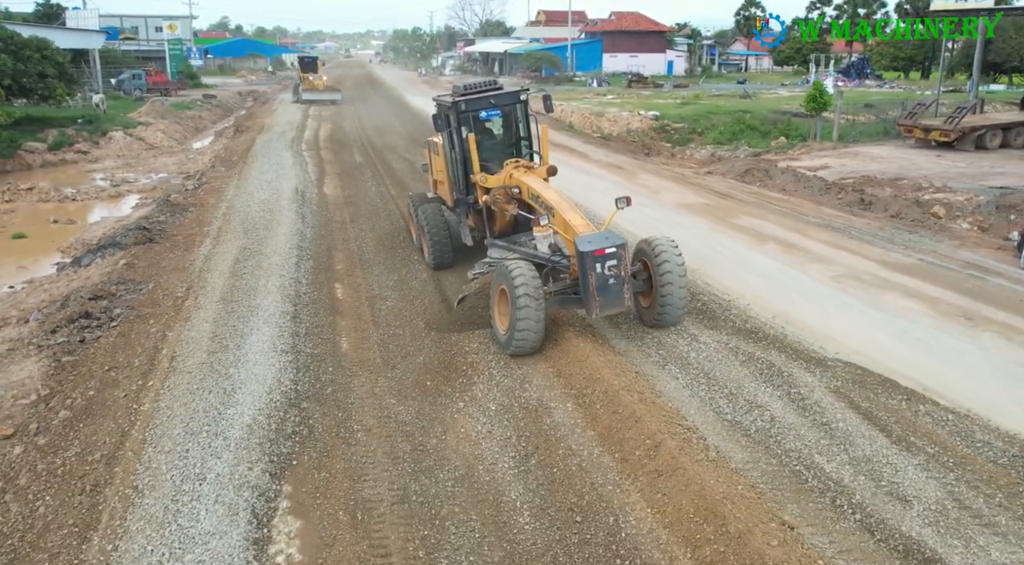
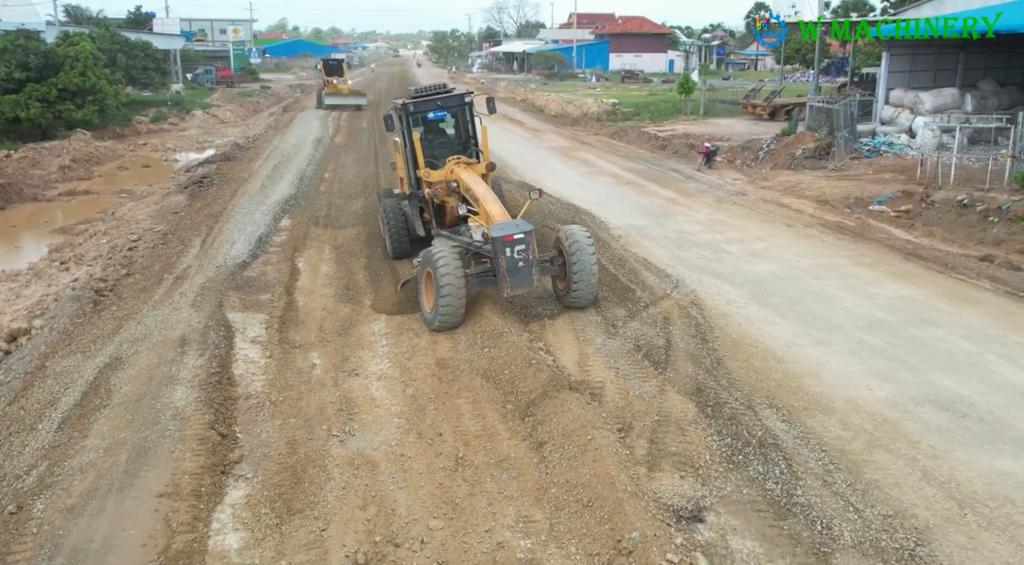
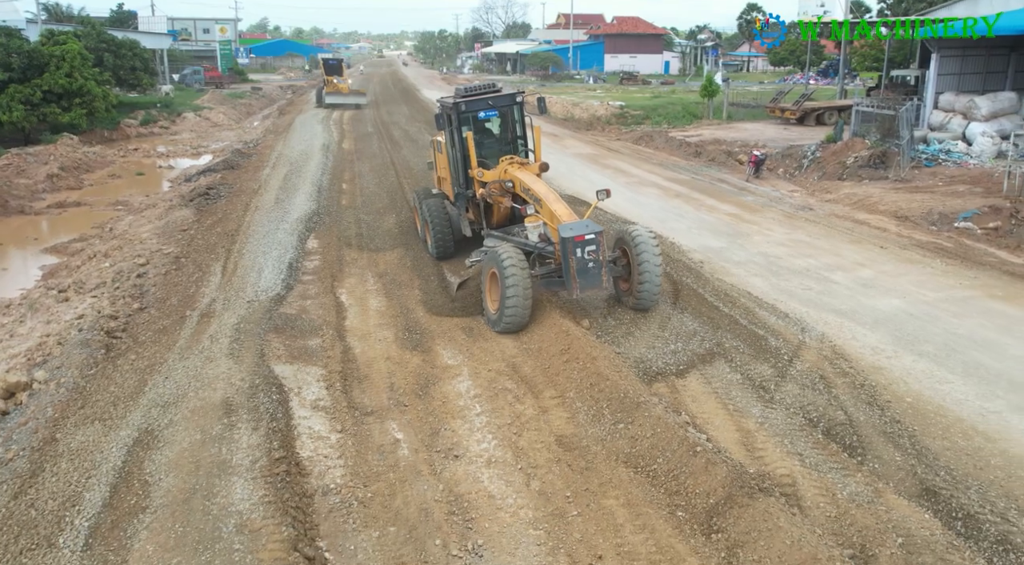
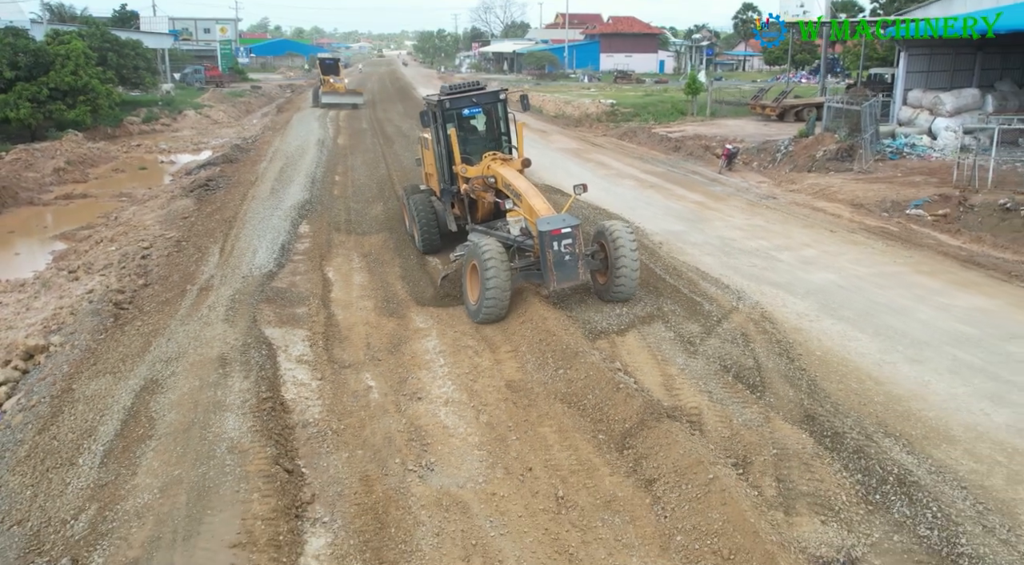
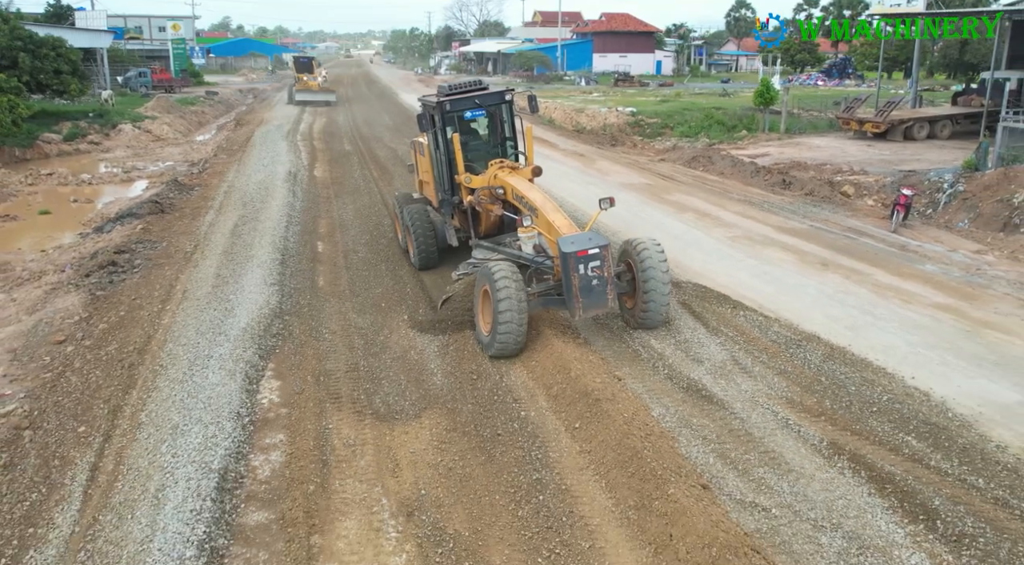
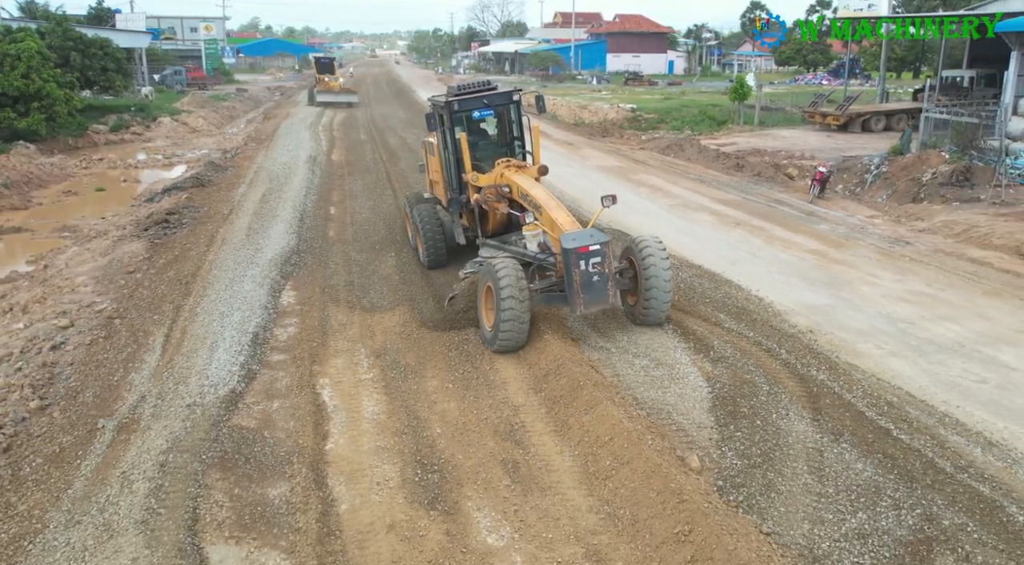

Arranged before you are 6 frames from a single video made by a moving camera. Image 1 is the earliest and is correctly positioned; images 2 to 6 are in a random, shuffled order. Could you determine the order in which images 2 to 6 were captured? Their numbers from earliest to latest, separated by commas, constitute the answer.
5, 6, 3, 4, 2
